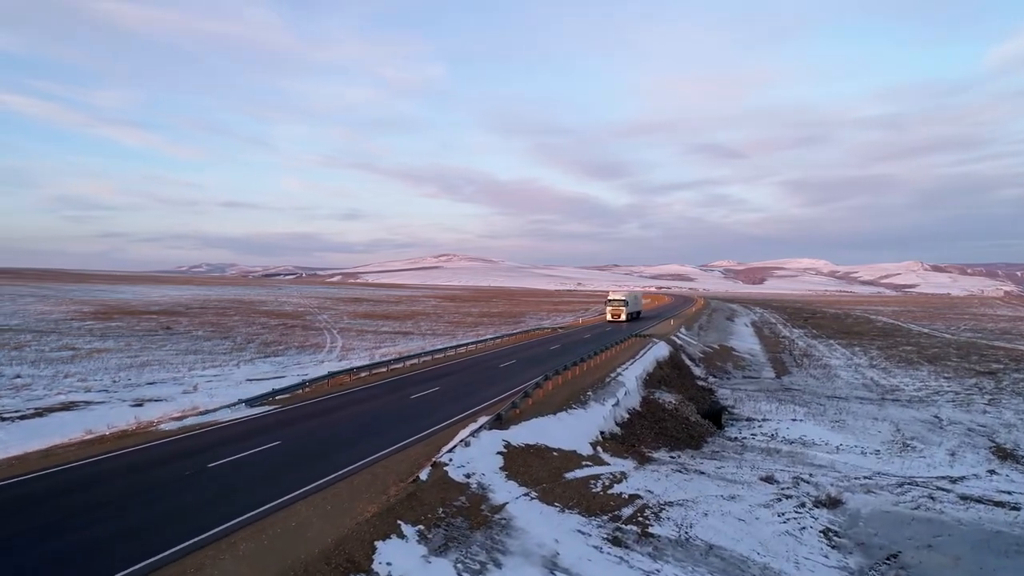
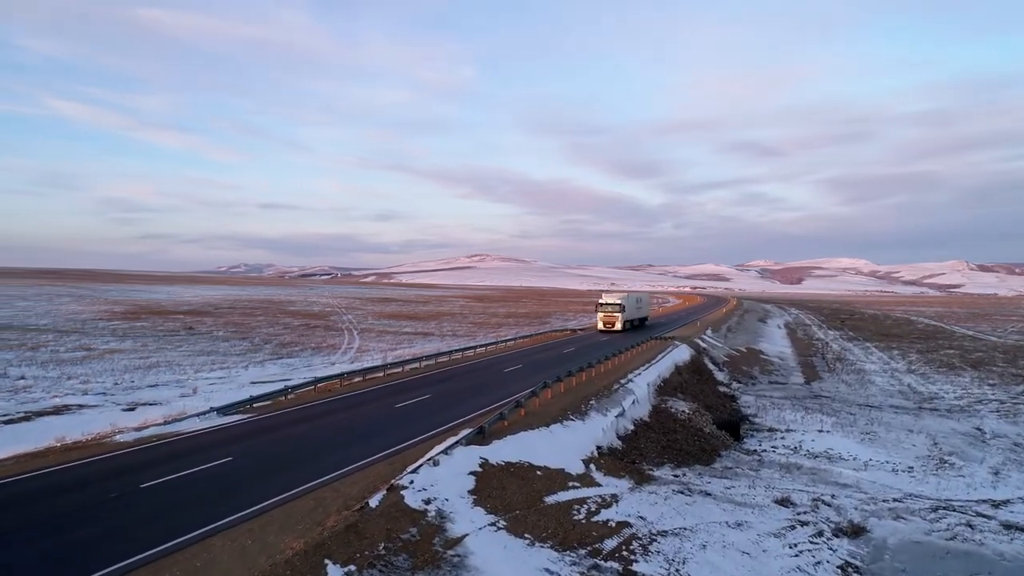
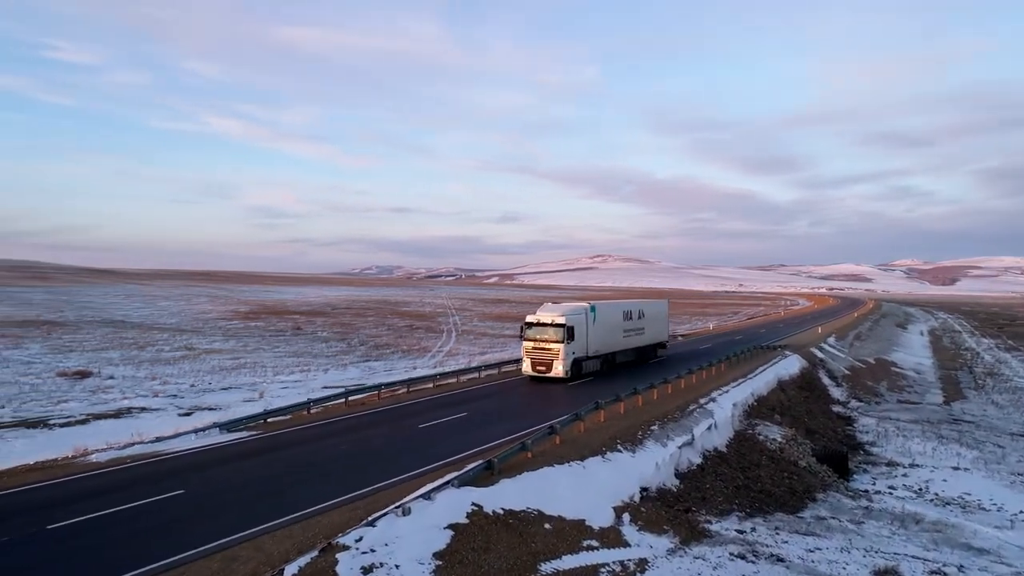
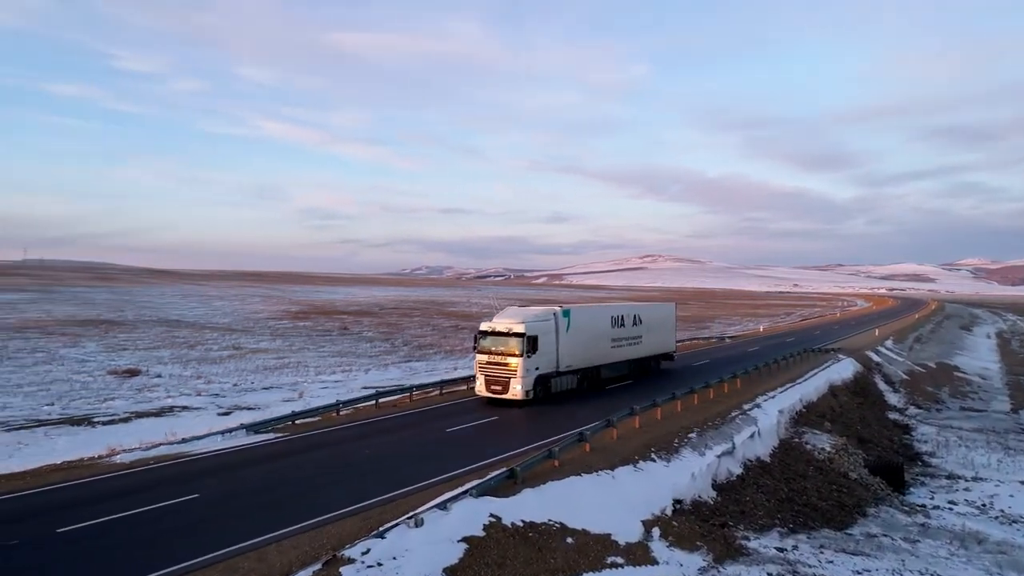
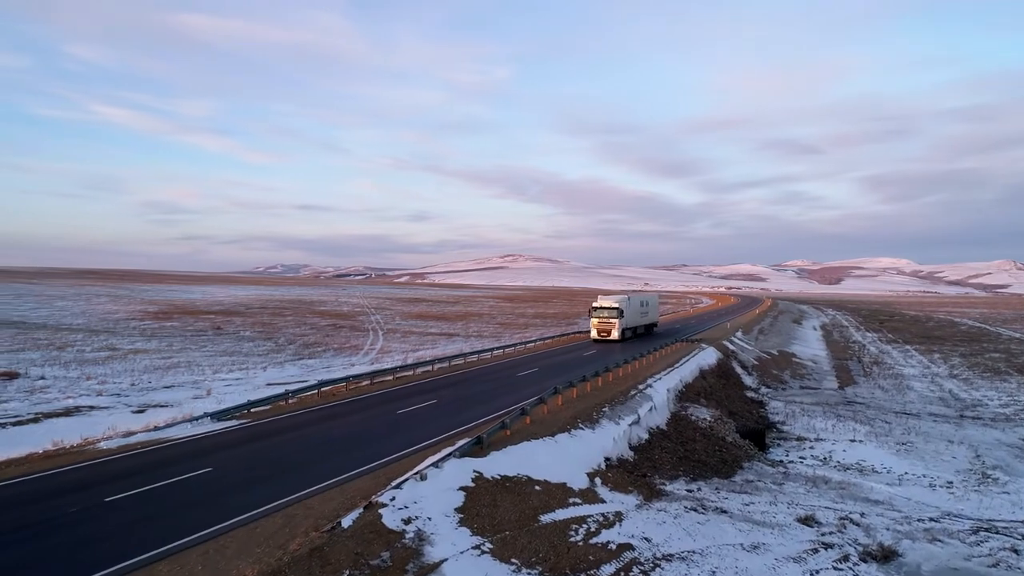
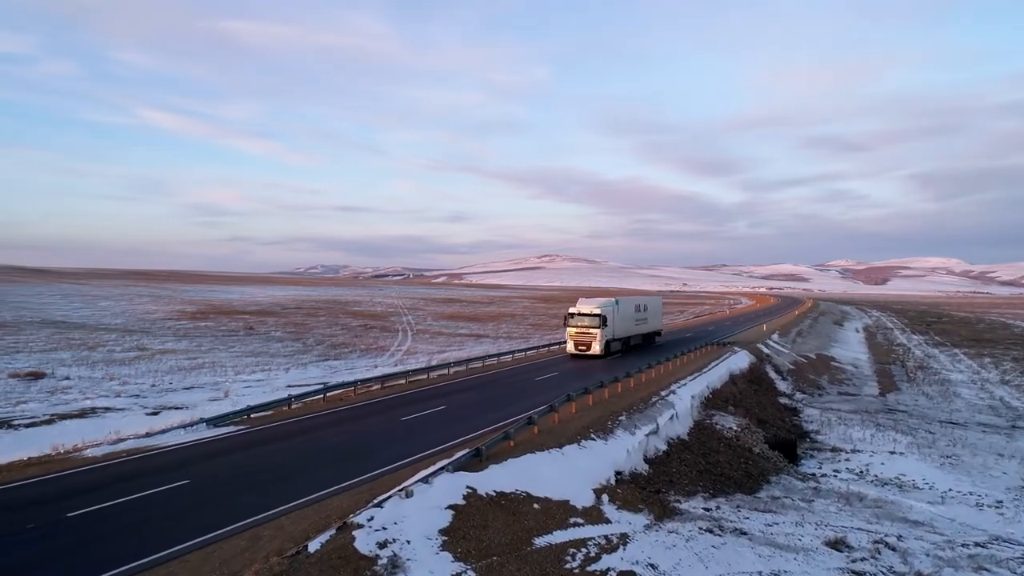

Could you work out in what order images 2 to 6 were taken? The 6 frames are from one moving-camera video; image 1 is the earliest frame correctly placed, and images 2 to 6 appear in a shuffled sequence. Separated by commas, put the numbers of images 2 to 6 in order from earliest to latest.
2, 5, 6, 3, 4
